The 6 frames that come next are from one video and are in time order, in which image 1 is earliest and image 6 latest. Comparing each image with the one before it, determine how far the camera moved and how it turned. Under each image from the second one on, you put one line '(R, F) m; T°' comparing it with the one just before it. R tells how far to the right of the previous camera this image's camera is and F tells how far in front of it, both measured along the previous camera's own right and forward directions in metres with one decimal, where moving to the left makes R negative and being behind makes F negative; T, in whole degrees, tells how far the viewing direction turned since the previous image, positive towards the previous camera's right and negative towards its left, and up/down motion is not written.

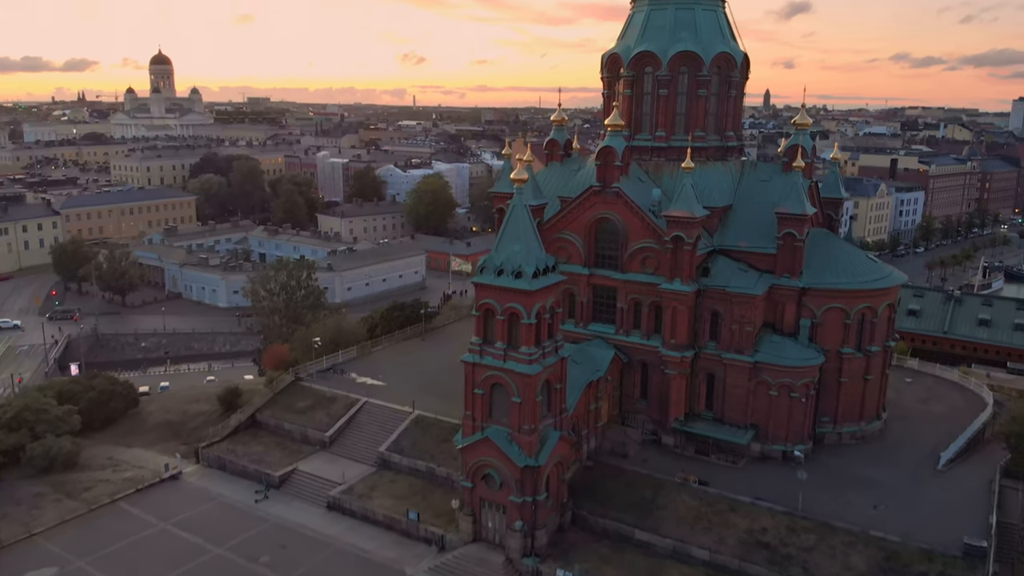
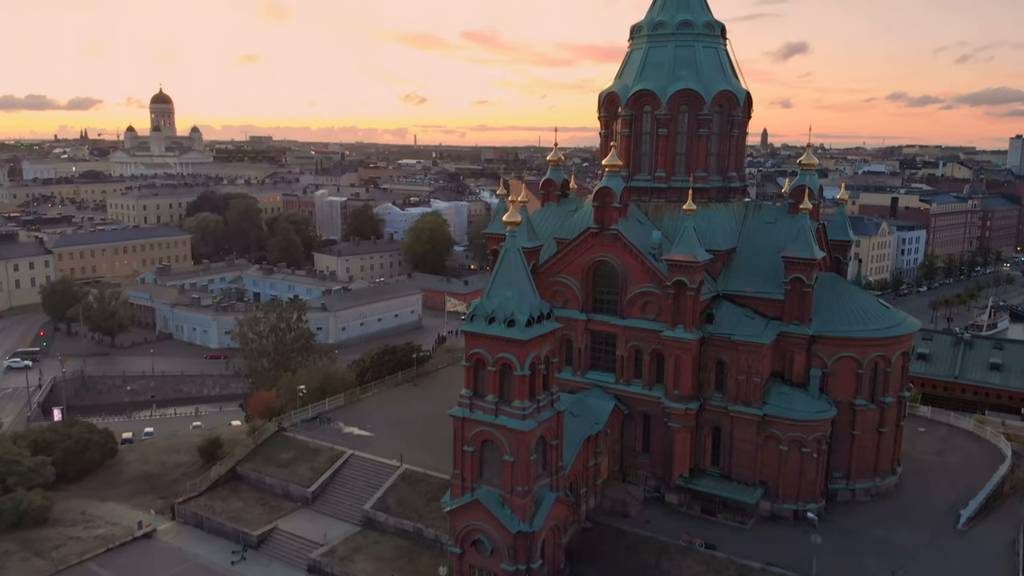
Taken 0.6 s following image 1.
(+0.2, +1.3) m; 0°
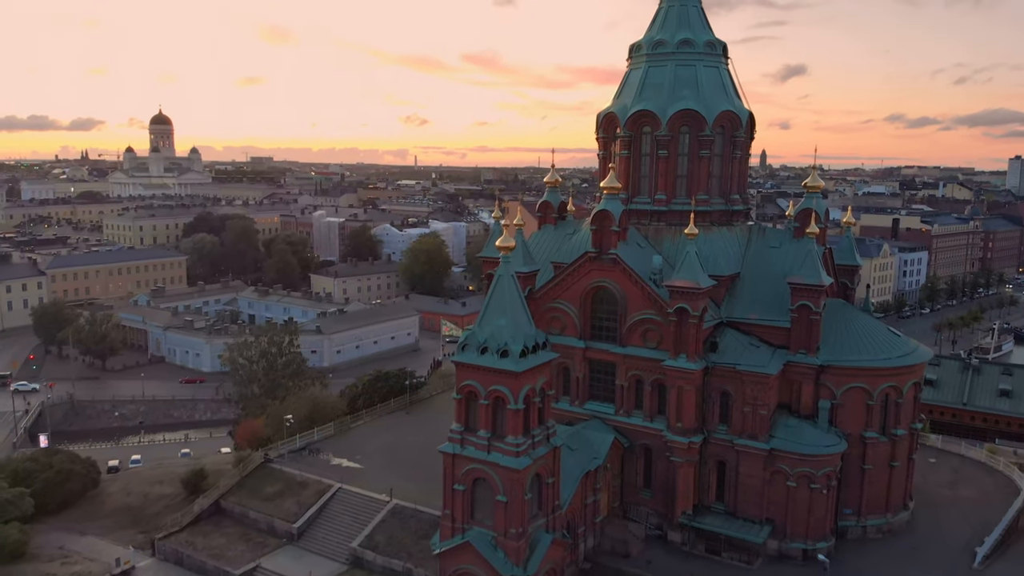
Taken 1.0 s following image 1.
(+0.2, +1.0) m; 0°
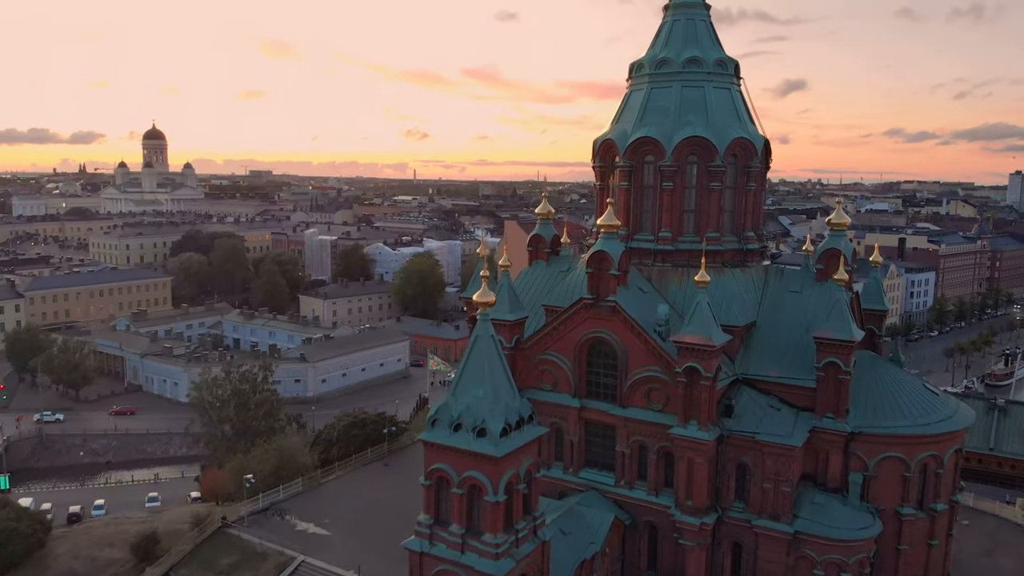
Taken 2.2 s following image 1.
(+0.4, +3.1) m; 0°
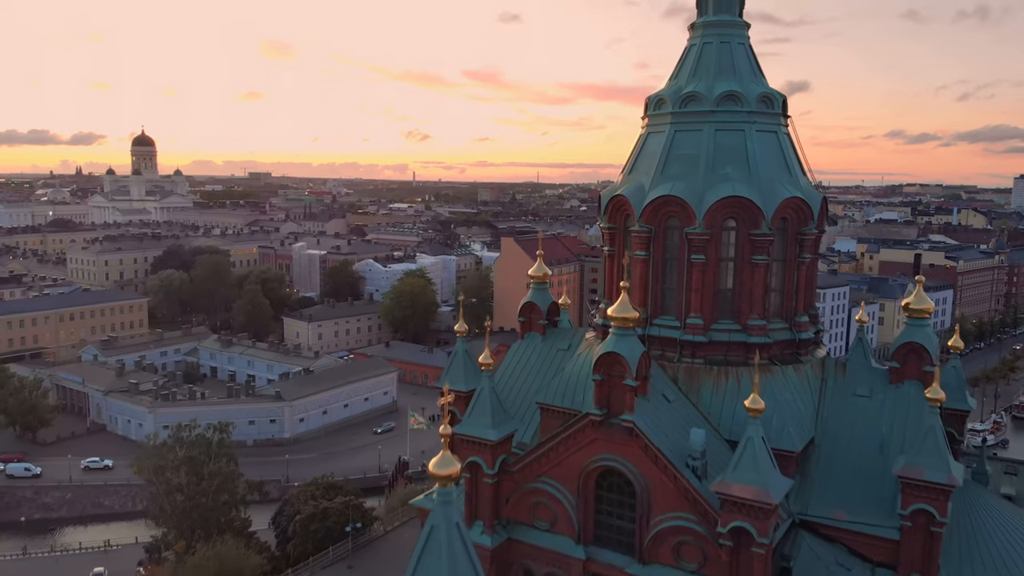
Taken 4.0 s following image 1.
(+0.4, +5.2) m; 0°
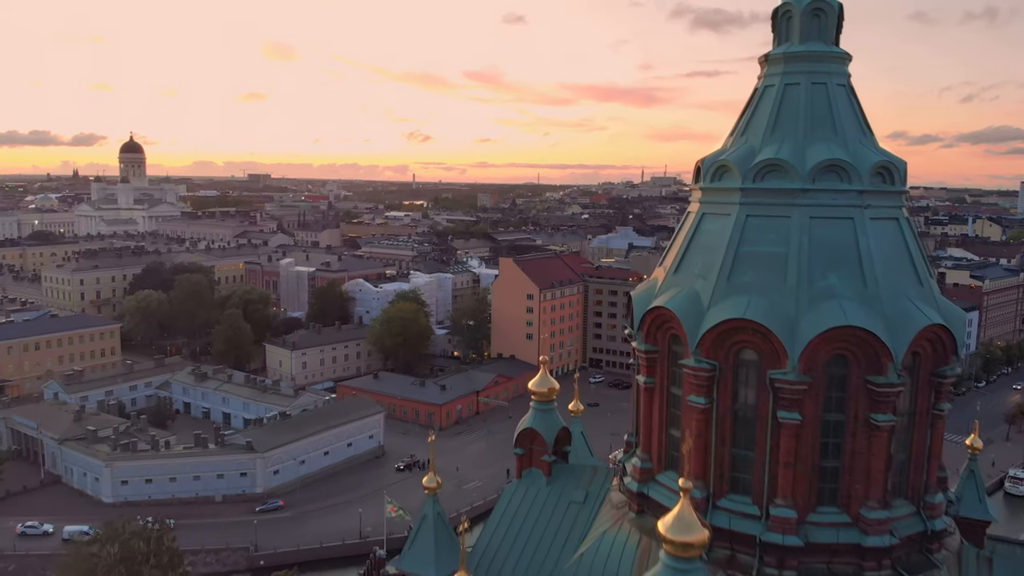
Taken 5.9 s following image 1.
(+0.1, +6.1) m; 0°
